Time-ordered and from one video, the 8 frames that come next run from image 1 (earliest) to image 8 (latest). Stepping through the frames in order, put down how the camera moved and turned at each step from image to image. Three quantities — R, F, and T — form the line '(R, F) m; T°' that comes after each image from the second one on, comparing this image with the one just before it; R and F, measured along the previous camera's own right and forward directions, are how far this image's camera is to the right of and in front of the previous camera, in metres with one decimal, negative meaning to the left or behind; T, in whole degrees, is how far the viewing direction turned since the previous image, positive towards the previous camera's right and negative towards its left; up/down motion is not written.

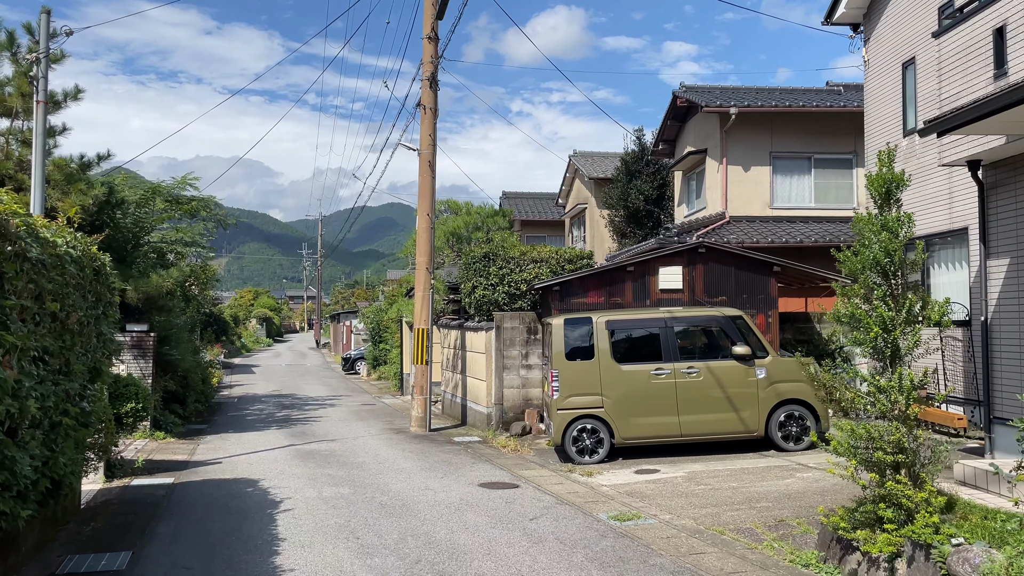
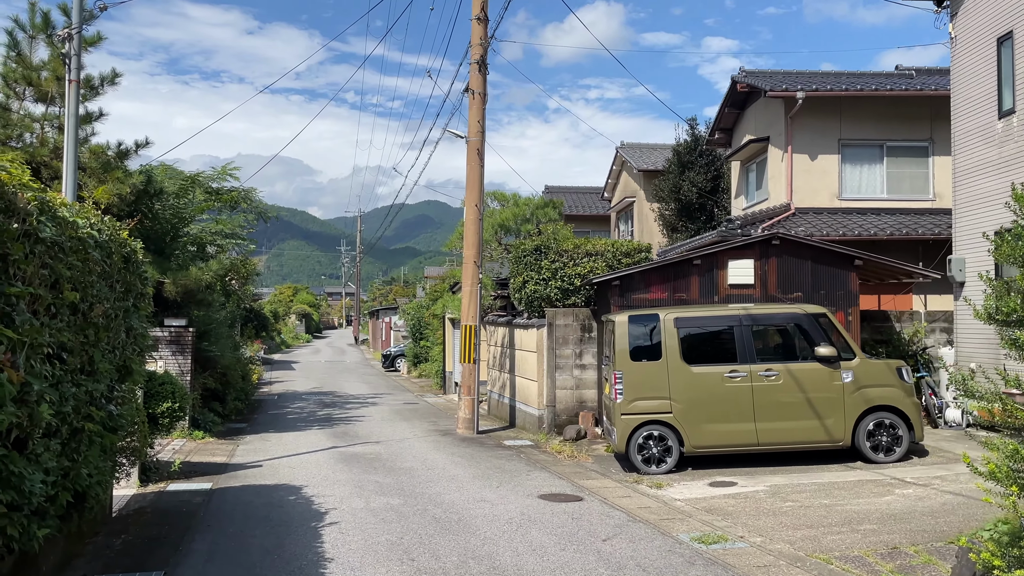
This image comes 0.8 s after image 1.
(-0.3, +0.7) m; -3°
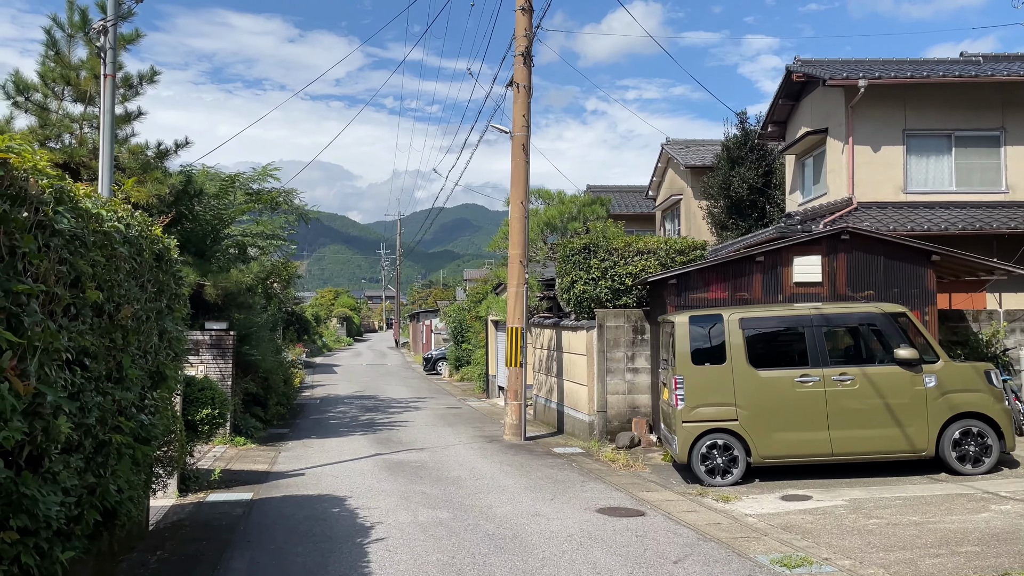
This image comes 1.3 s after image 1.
(-0.1, +0.5) m; -3°
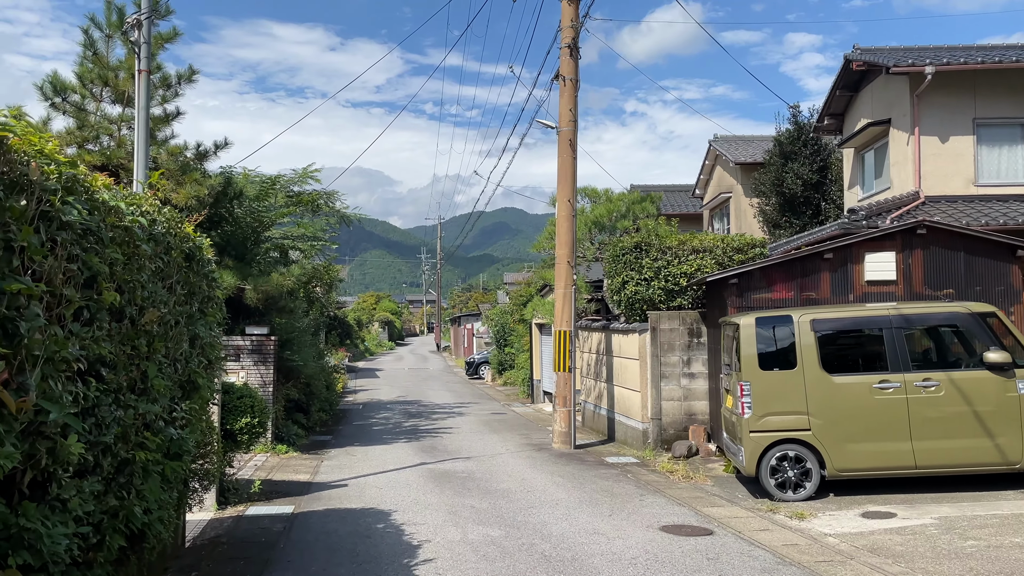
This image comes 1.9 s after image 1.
(-0.1, +0.5) m; -3°
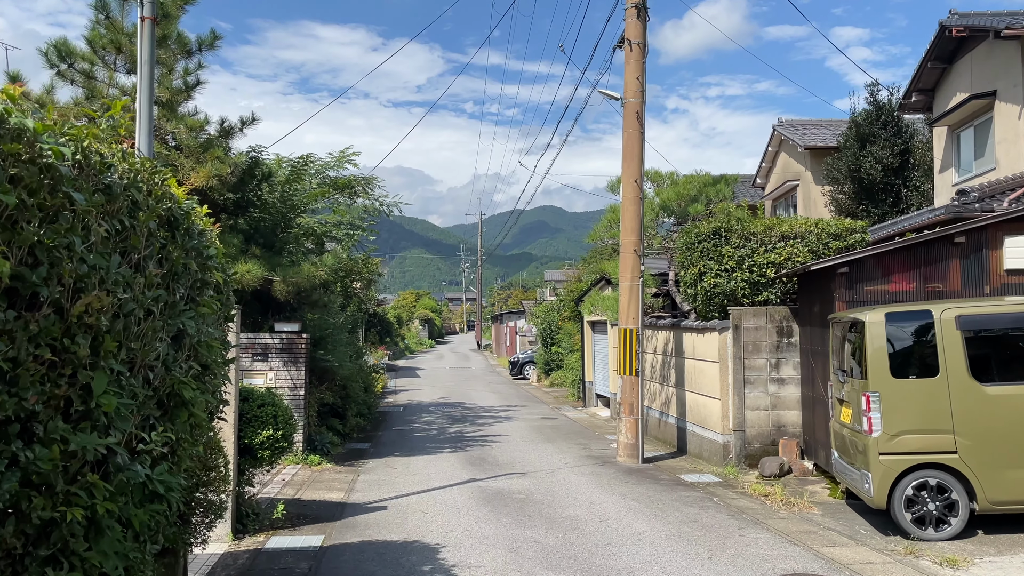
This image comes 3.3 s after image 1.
(-0.2, +1.2) m; -3°
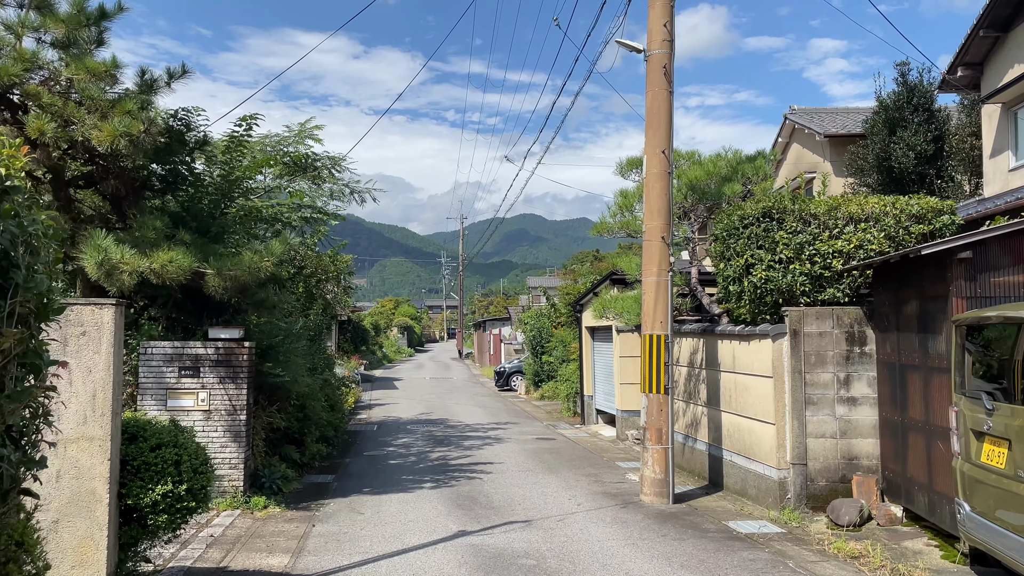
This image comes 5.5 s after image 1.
(-0.2, +1.9) m; +1°
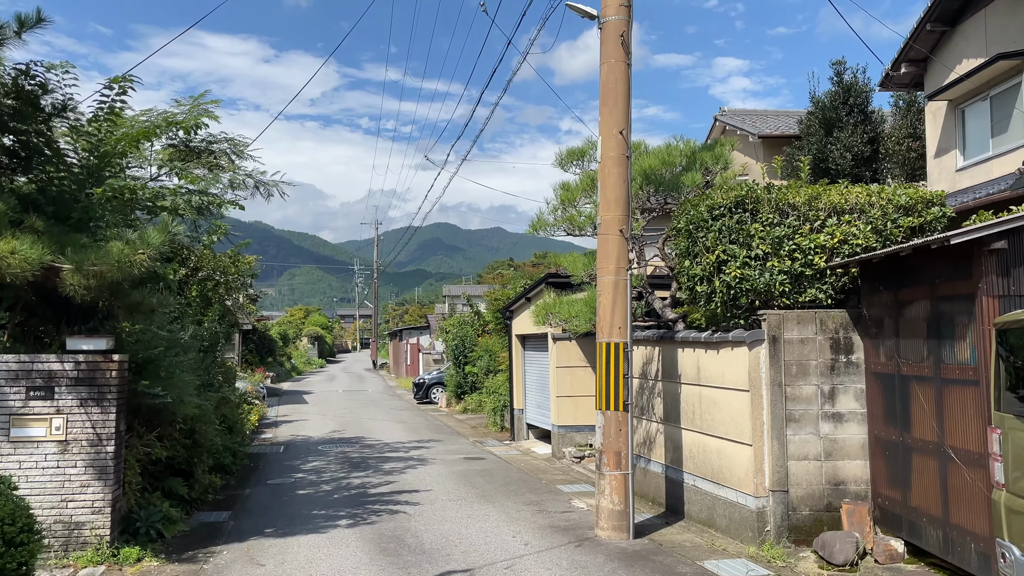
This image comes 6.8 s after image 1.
(-0.2, +1.2) m; +6°
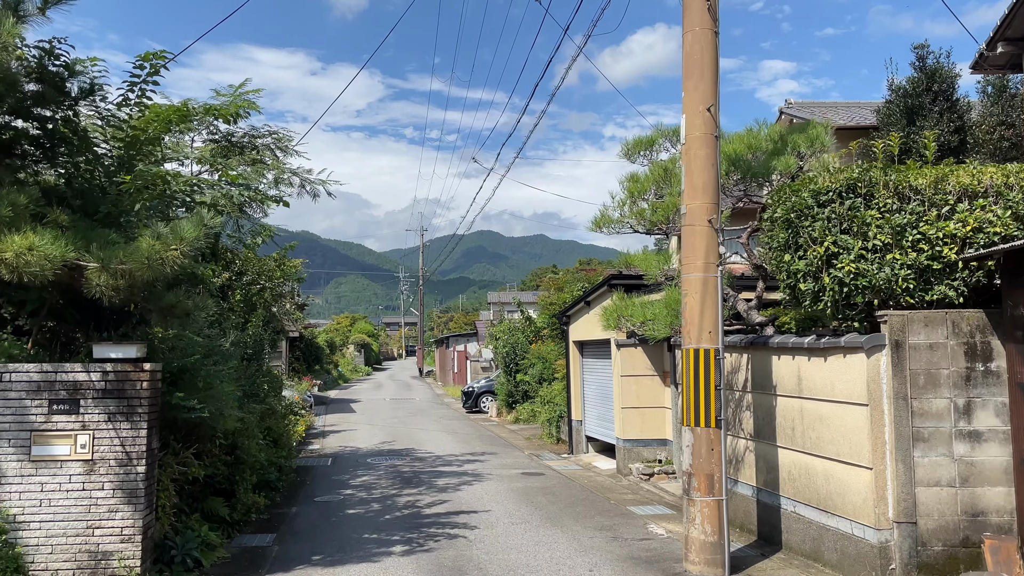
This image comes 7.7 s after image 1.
(-0.2, +0.8) m; -3°
